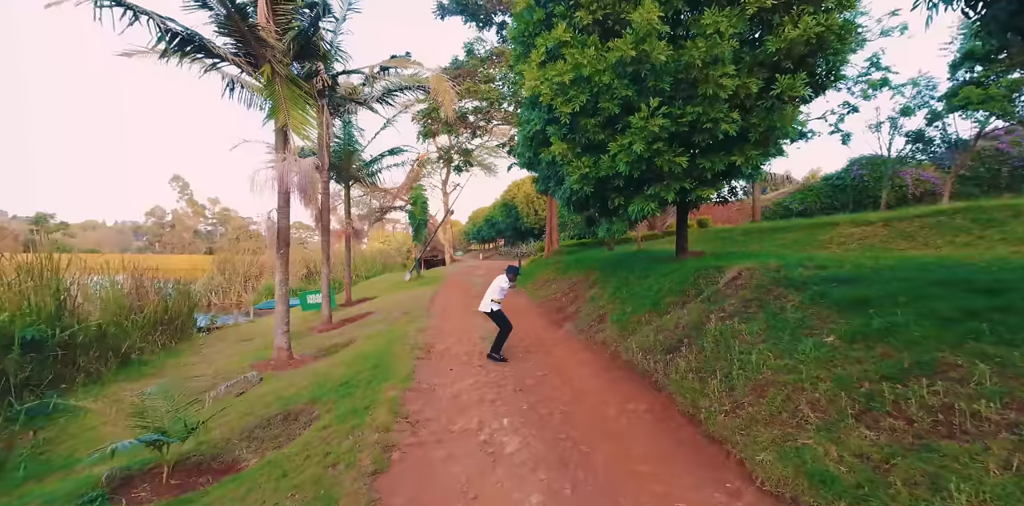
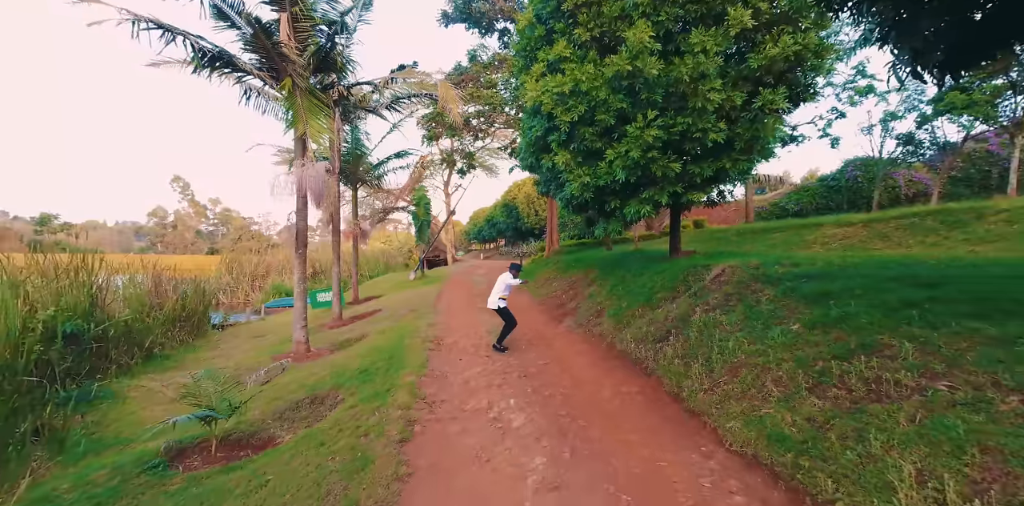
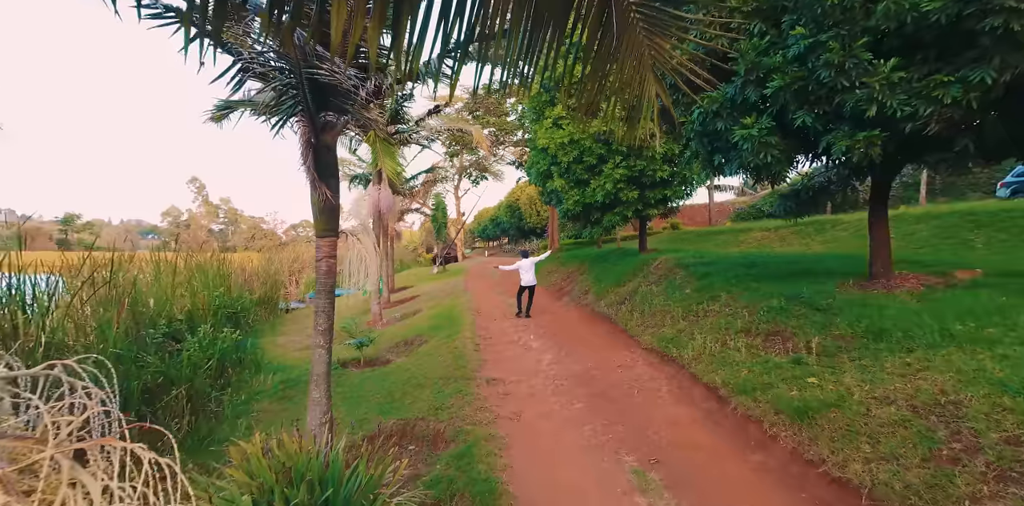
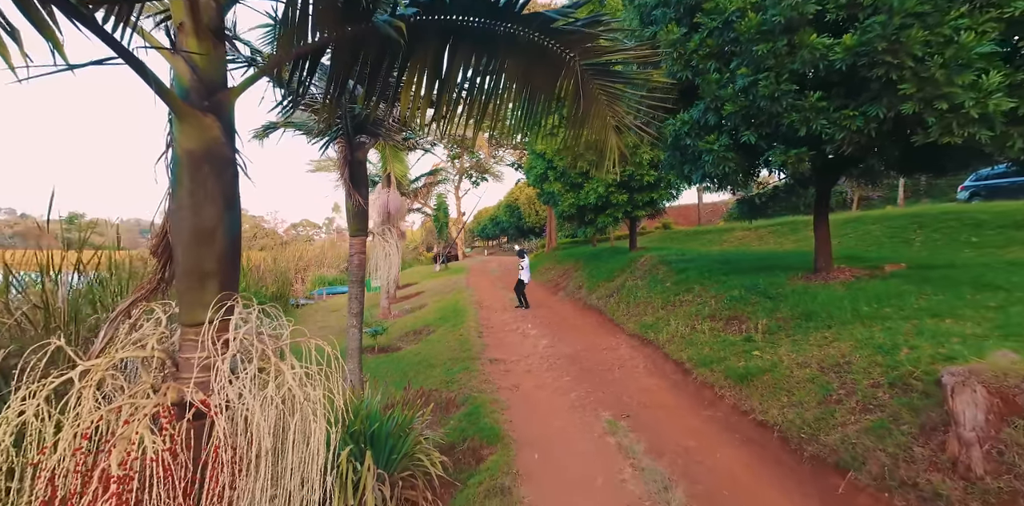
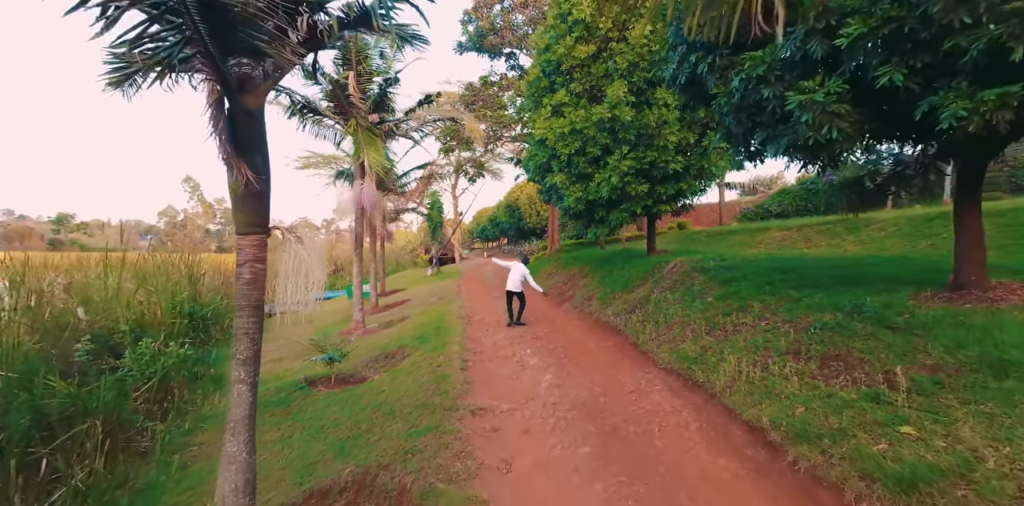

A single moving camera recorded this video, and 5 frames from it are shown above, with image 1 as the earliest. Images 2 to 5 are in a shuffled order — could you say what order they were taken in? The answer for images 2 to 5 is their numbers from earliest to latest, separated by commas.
2, 5, 3, 4
